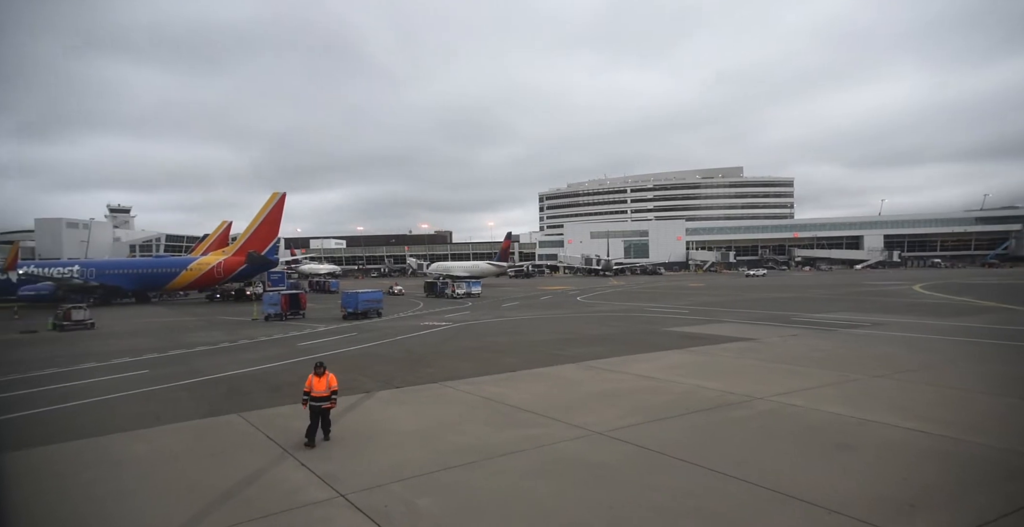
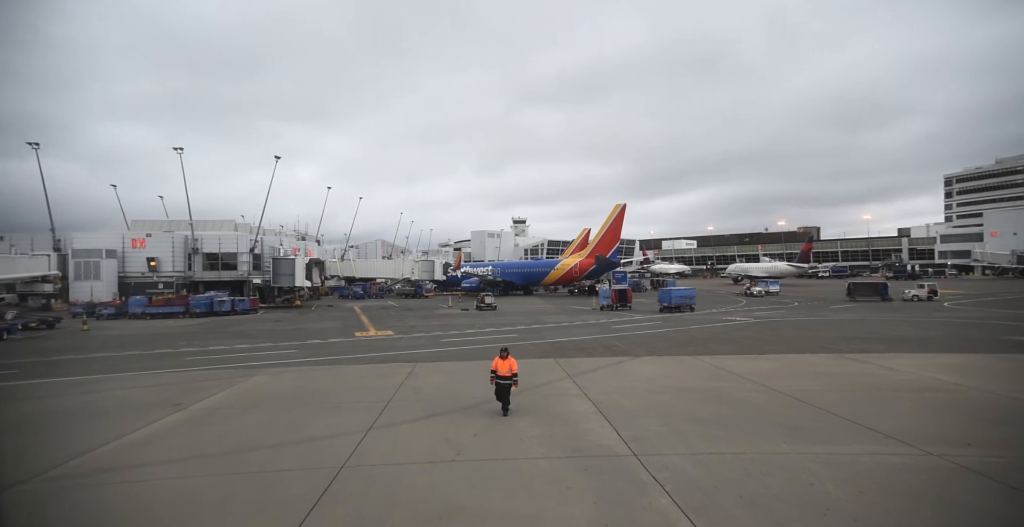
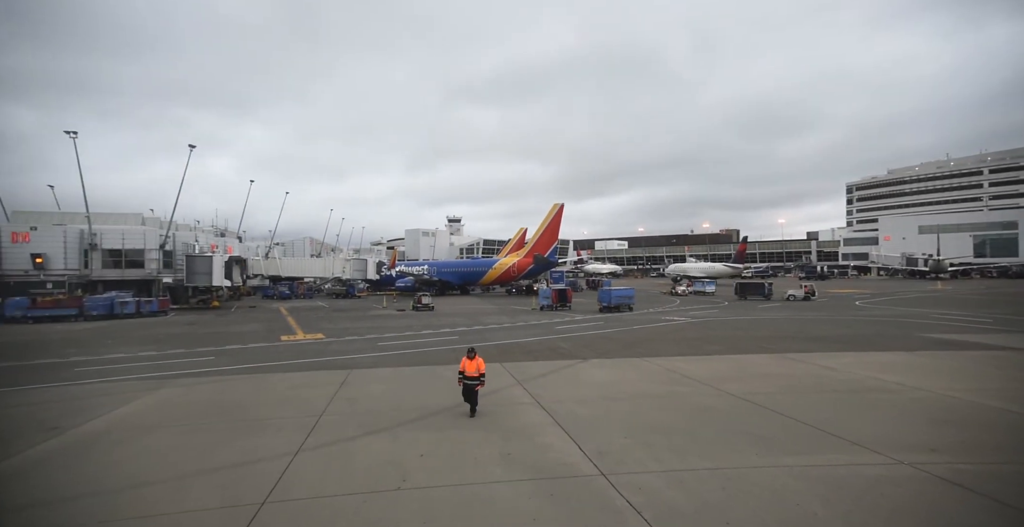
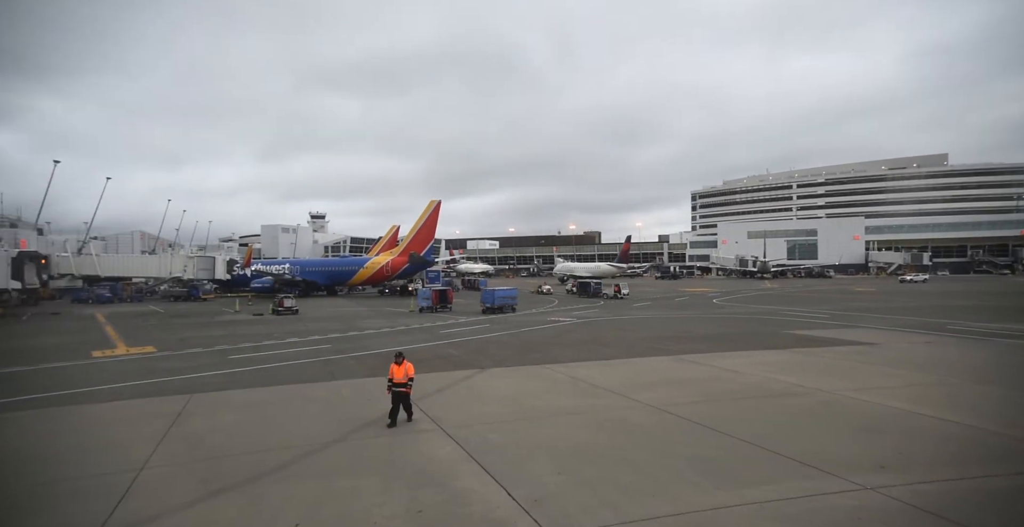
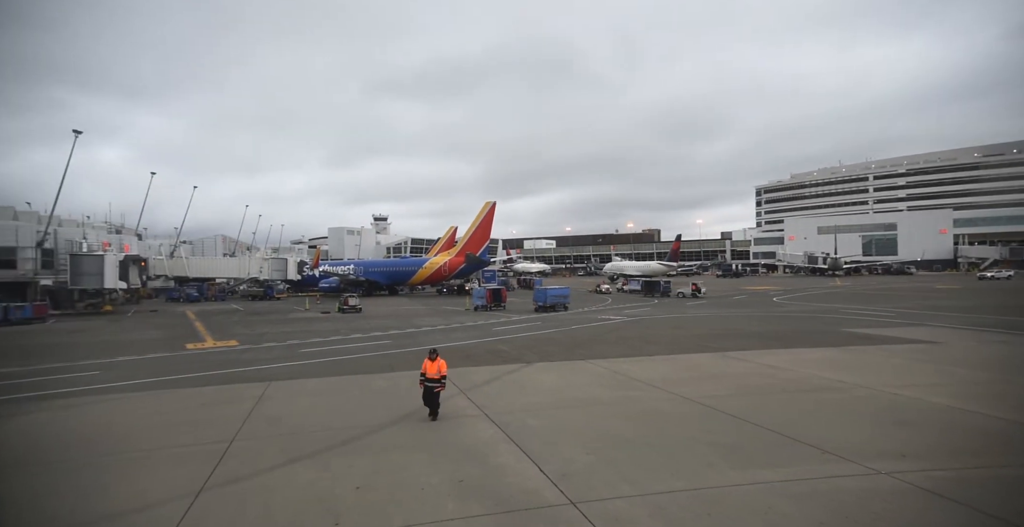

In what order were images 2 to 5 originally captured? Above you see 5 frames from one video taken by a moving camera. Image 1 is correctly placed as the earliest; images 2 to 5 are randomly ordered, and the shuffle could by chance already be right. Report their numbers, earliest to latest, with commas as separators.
4, 5, 3, 2
